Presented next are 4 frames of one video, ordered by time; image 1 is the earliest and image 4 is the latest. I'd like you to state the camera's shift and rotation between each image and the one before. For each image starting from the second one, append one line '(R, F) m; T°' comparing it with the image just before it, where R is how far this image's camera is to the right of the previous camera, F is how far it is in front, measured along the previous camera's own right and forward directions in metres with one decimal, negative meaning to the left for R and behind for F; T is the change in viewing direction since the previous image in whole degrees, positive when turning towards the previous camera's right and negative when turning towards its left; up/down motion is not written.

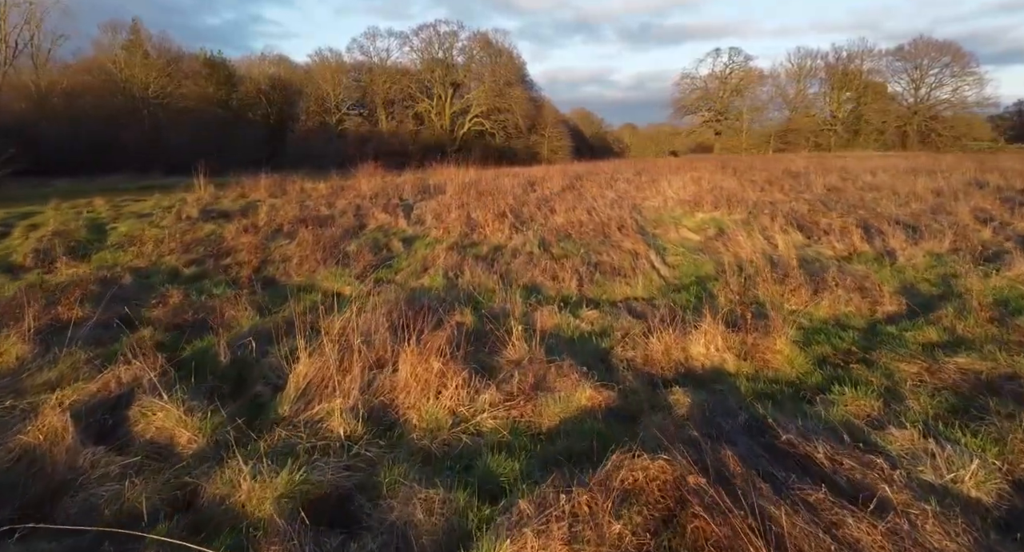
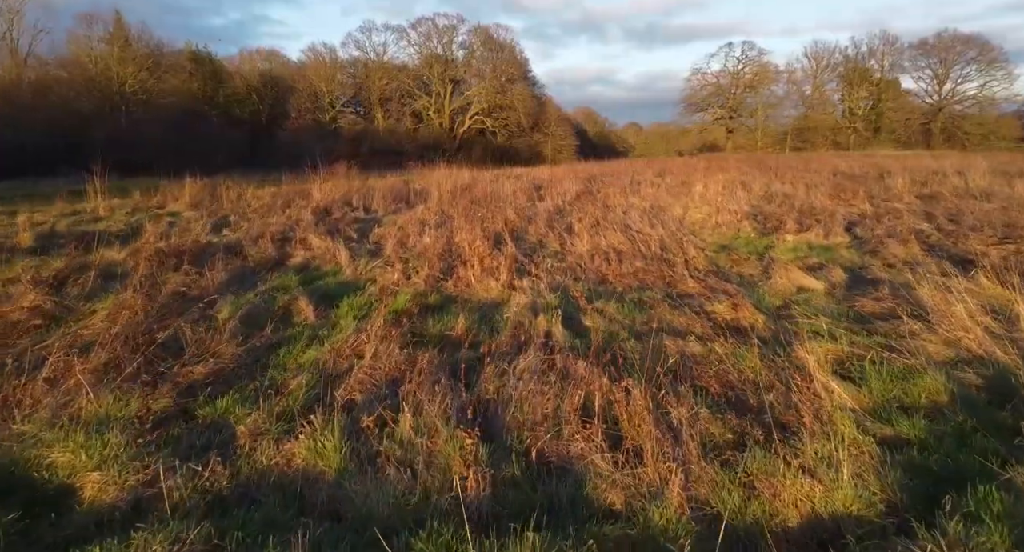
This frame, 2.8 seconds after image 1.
(0.0, +4.2) m; 0°
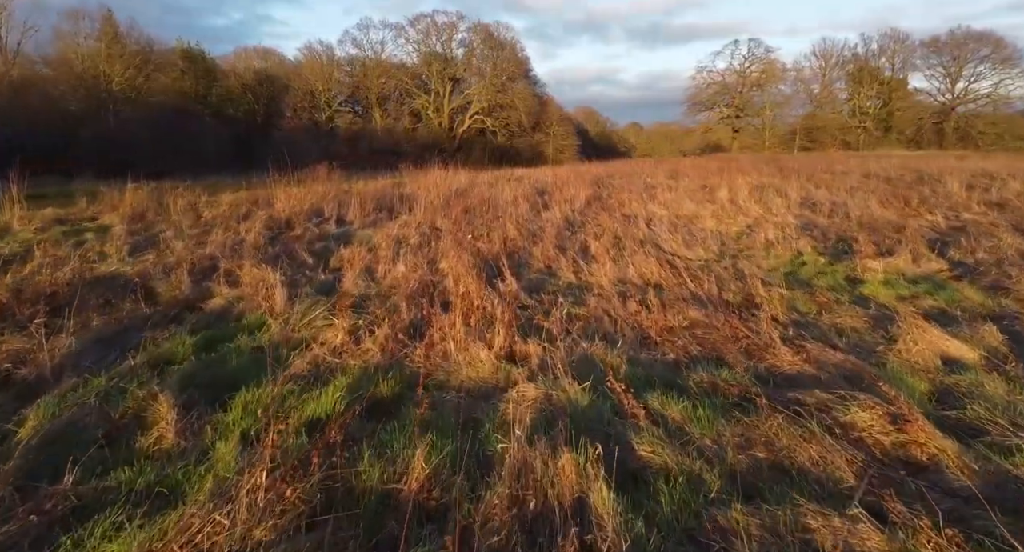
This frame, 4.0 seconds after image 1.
(0.0, +2.1) m; 0°
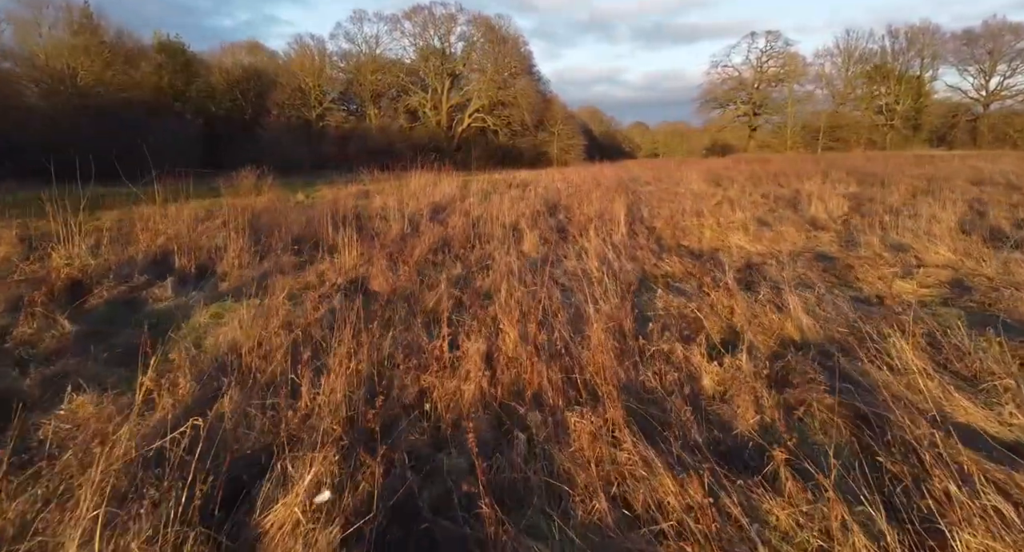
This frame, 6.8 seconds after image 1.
(0.0, +4.9) m; 0°
